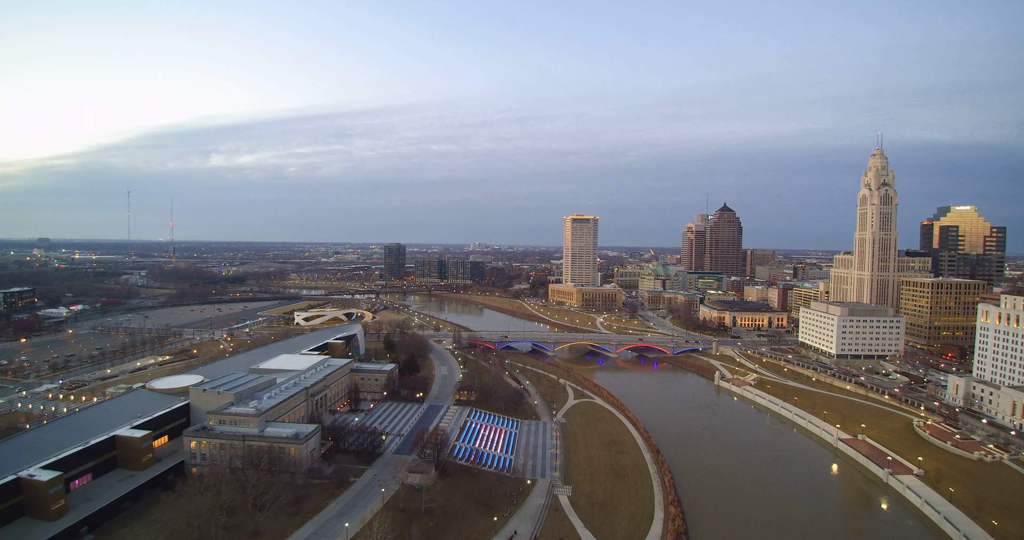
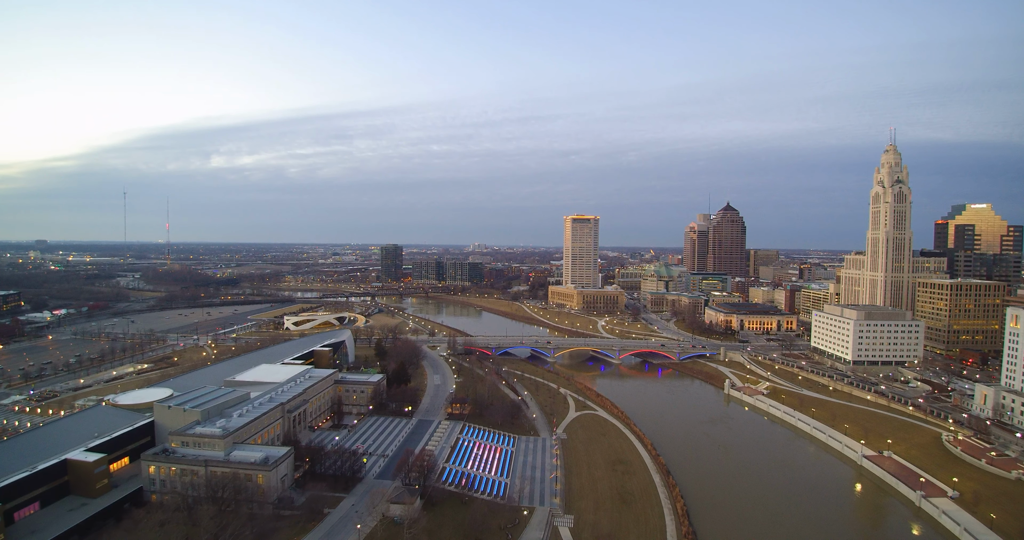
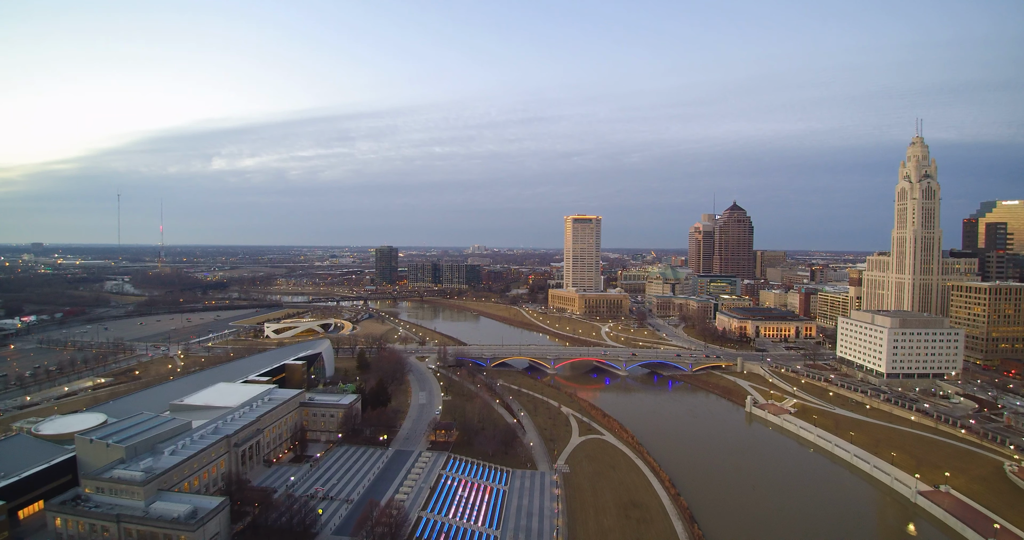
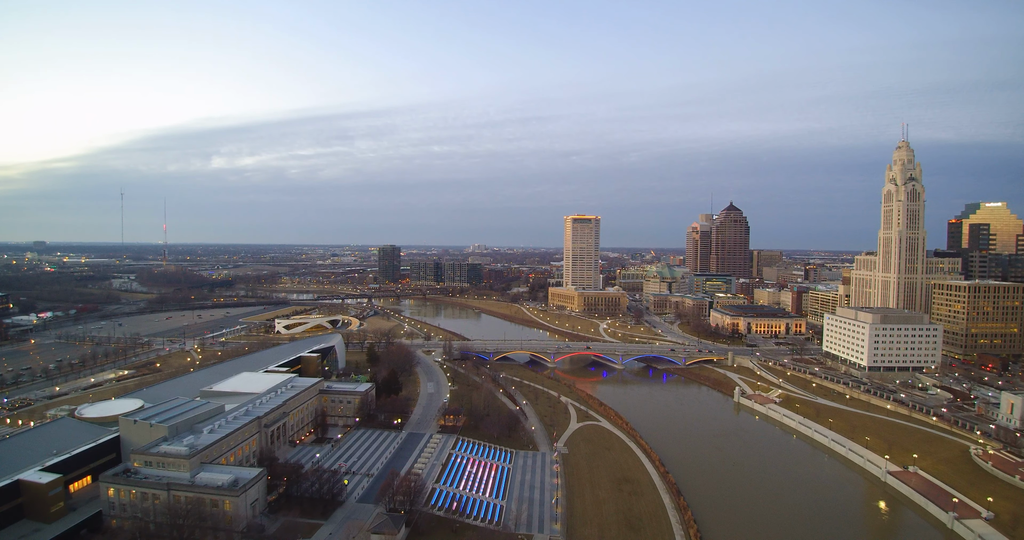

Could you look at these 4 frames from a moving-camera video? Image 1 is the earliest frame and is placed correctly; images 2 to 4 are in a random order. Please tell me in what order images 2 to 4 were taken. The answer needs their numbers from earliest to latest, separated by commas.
2, 4, 3
